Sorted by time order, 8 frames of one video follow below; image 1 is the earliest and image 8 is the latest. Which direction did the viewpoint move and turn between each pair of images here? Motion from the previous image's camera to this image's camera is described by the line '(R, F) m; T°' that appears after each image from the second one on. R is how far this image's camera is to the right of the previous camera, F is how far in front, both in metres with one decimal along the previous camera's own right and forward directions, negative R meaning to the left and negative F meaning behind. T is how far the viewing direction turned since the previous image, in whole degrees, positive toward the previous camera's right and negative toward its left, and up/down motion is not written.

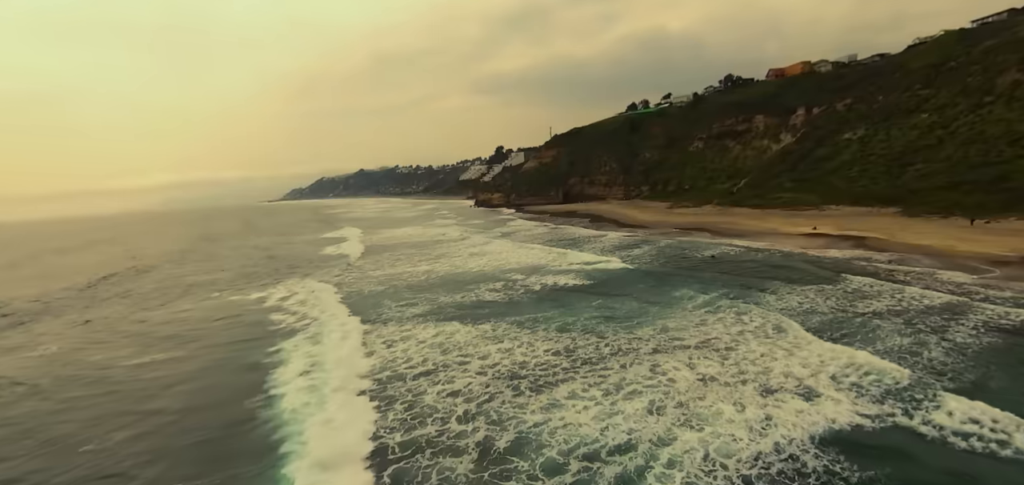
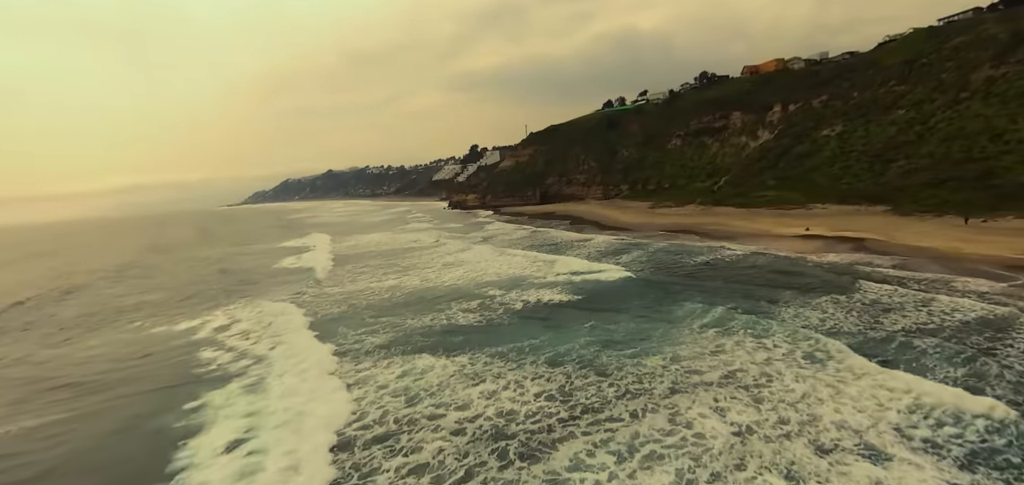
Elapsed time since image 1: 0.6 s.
(-0.1, +2.0) m; +3°
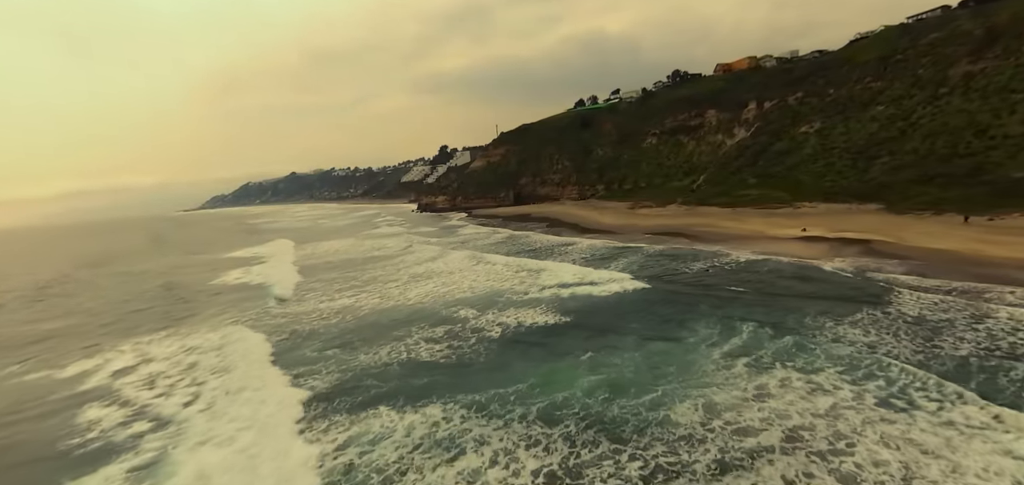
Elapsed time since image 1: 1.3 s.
(-0.2, +2.7) m; +3°
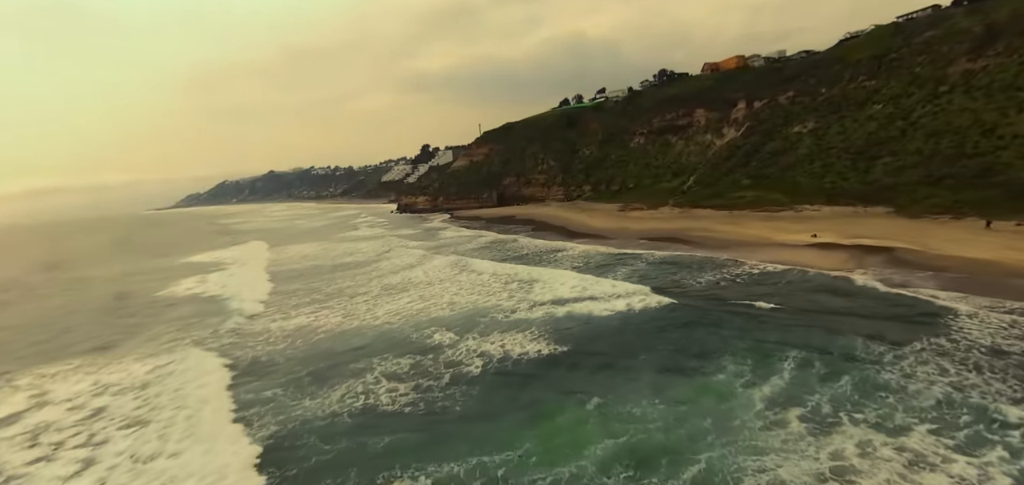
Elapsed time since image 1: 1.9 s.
(-0.1, +2.4) m; +2°
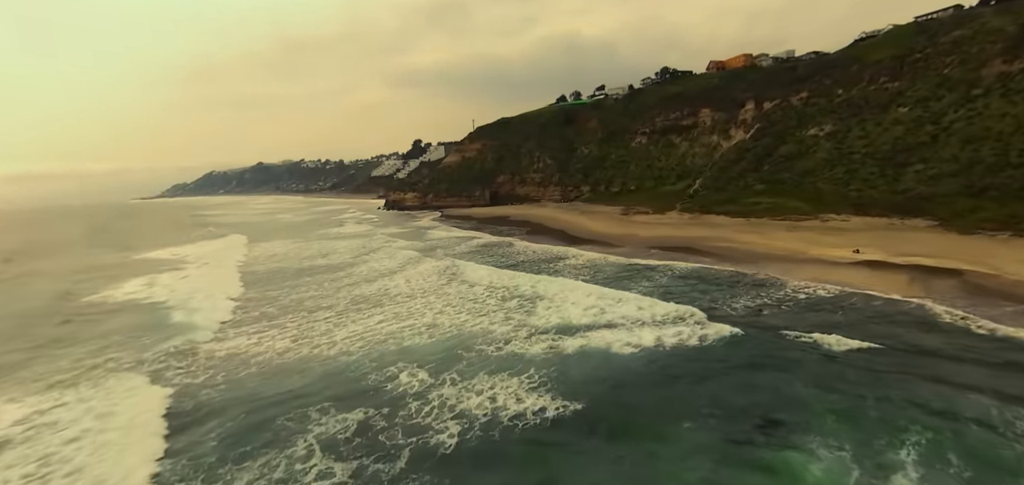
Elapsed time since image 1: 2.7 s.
(-0.2, +3.2) m; +1°
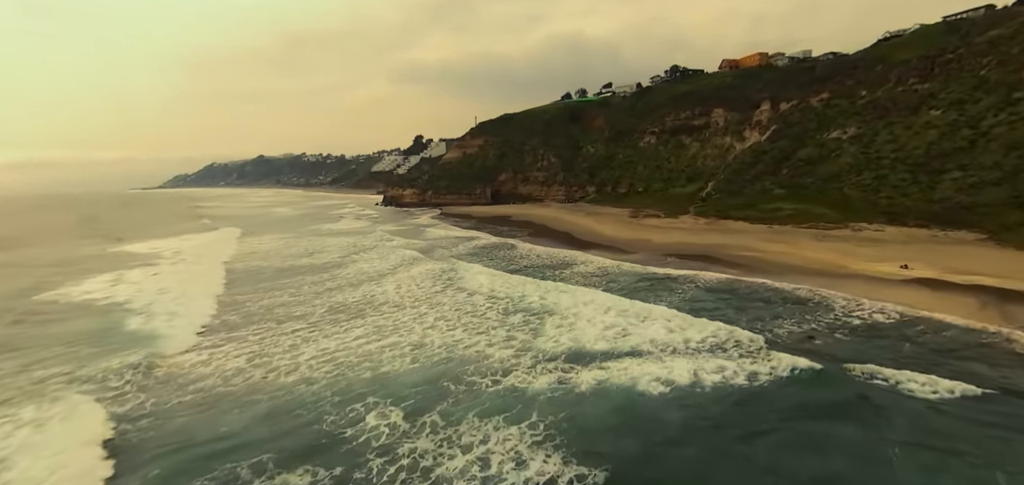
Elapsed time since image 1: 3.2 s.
(-0.1, +2.2) m; 0°
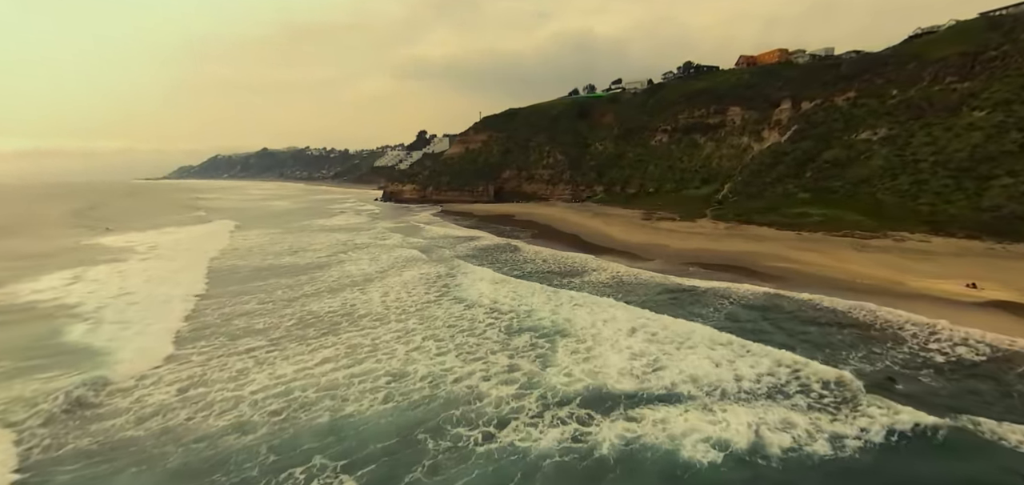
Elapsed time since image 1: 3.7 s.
(0.0, +2.3) m; 0°
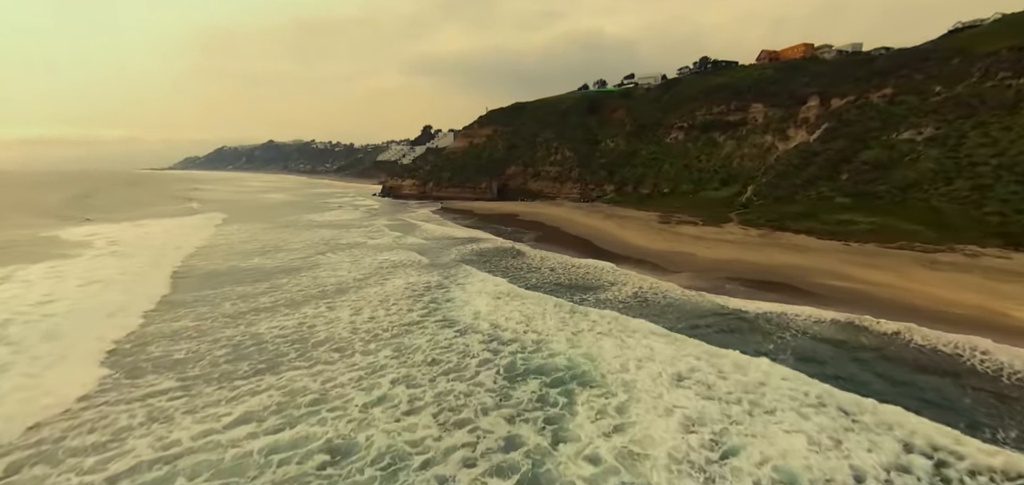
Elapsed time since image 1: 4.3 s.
(0.0, +3.1) m; 0°
